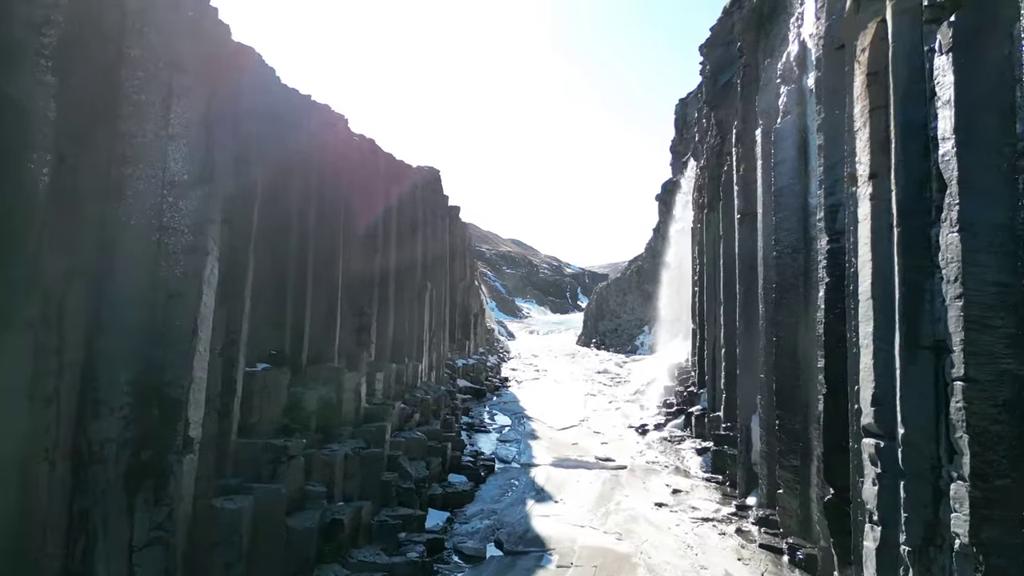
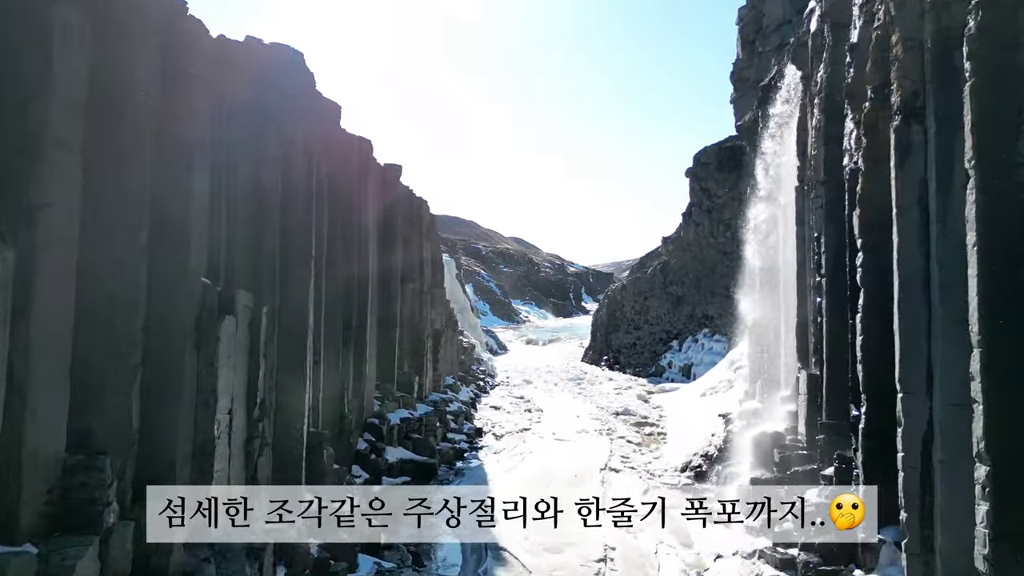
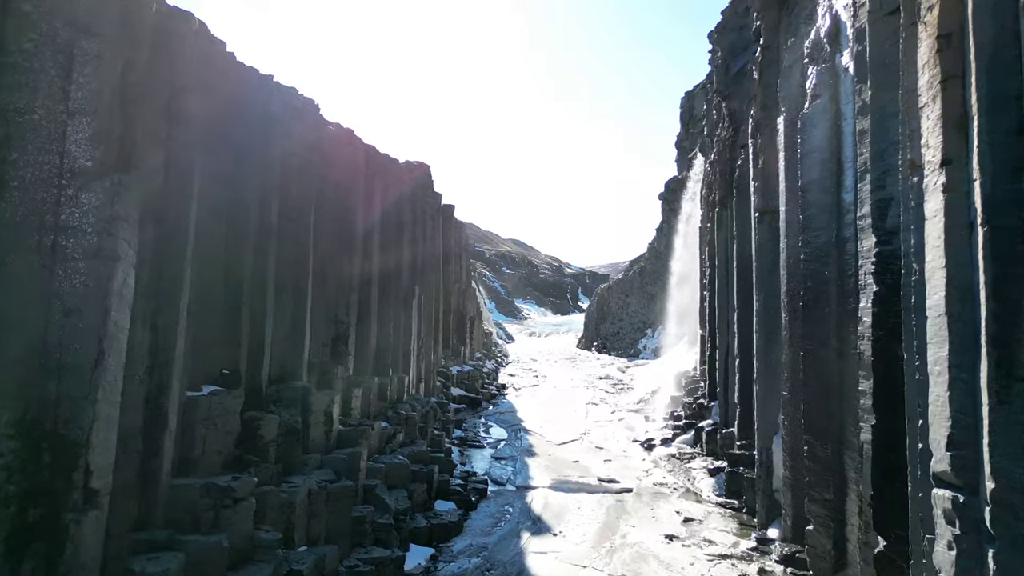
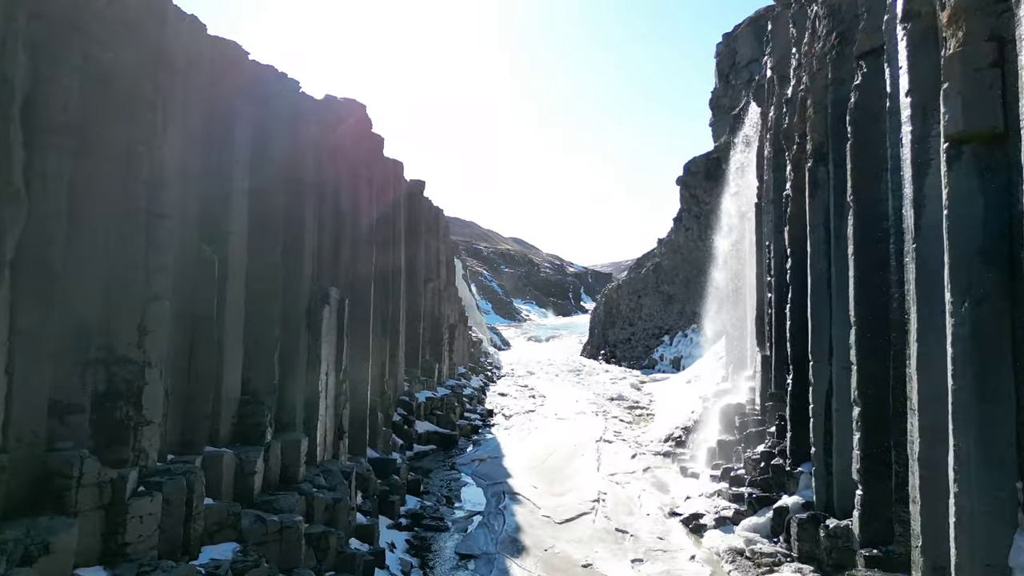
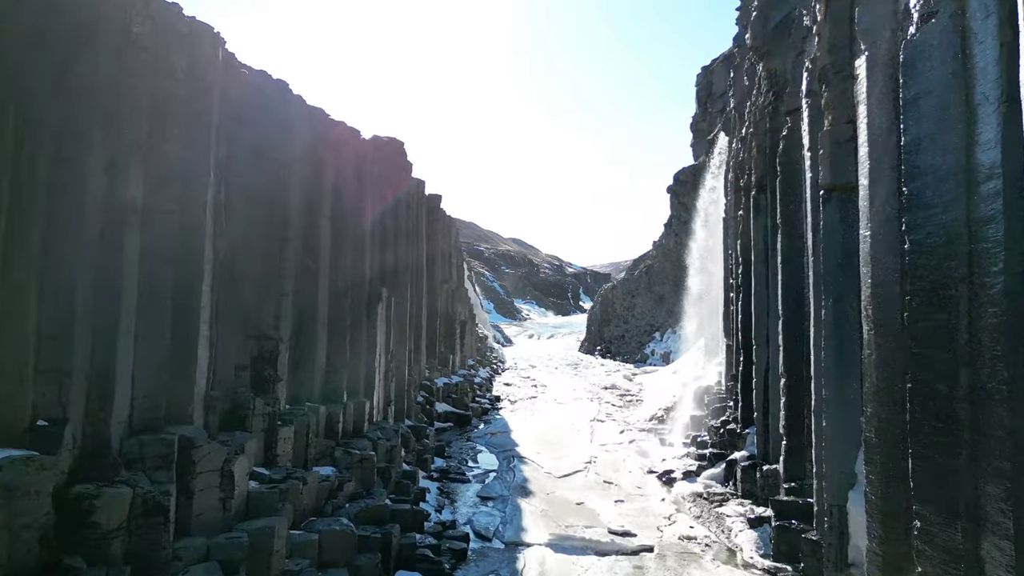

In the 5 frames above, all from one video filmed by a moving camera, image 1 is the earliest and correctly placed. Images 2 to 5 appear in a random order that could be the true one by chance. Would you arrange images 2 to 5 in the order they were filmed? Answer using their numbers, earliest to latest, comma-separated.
3, 5, 4, 2
